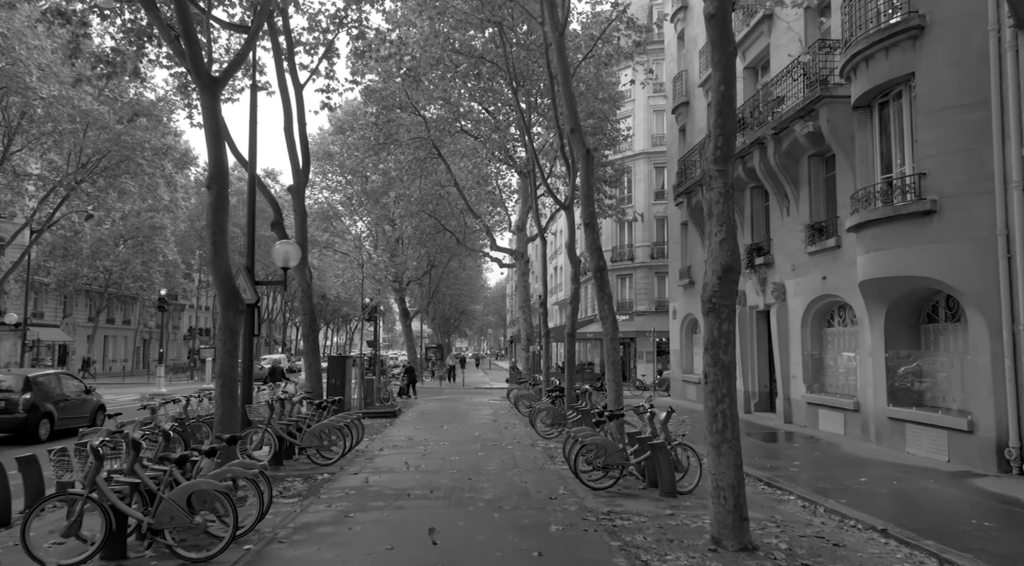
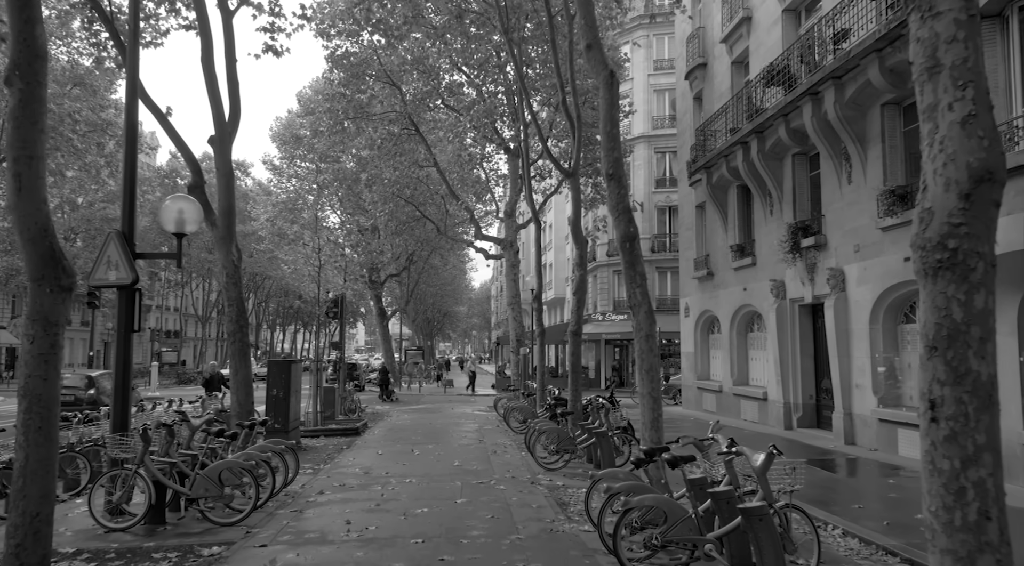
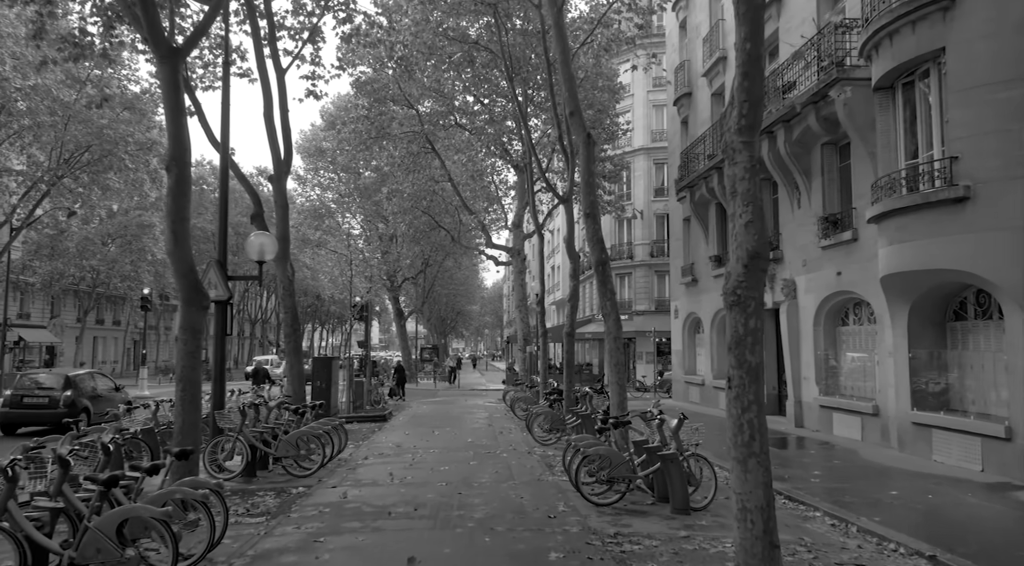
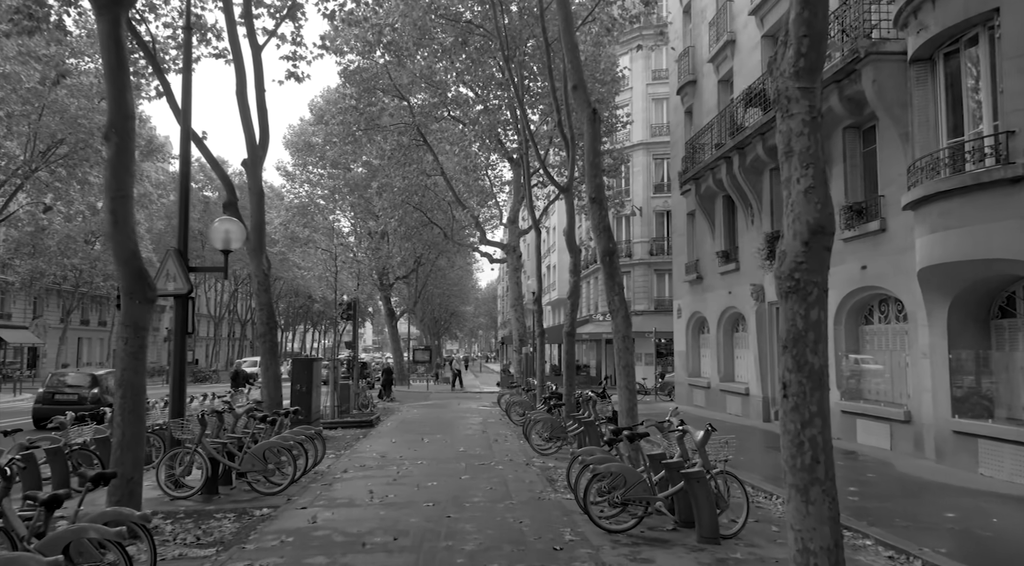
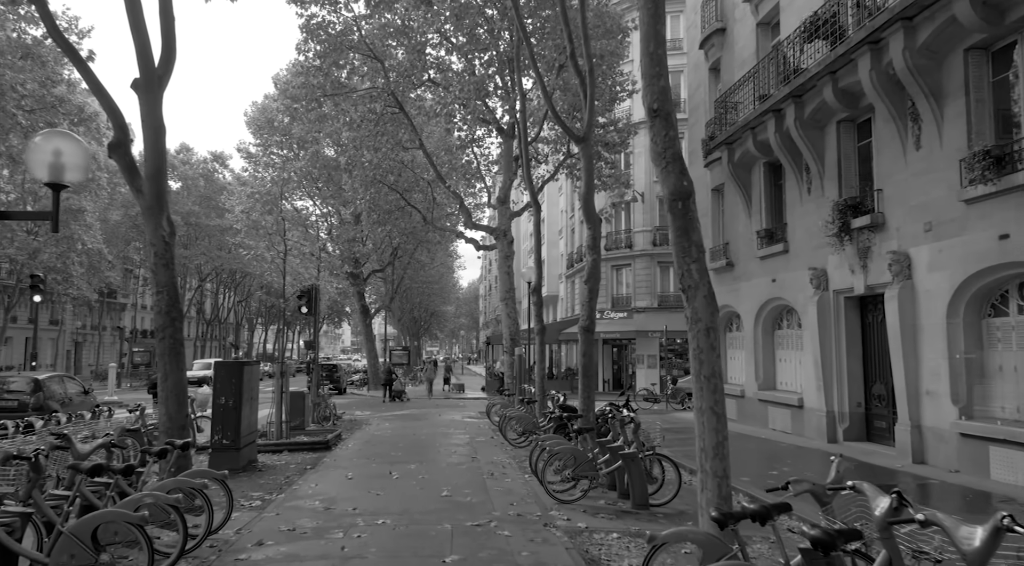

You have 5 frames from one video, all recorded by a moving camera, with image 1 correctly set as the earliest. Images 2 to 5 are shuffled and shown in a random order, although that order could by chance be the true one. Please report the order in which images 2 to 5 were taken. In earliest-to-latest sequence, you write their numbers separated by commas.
3, 4, 2, 5
